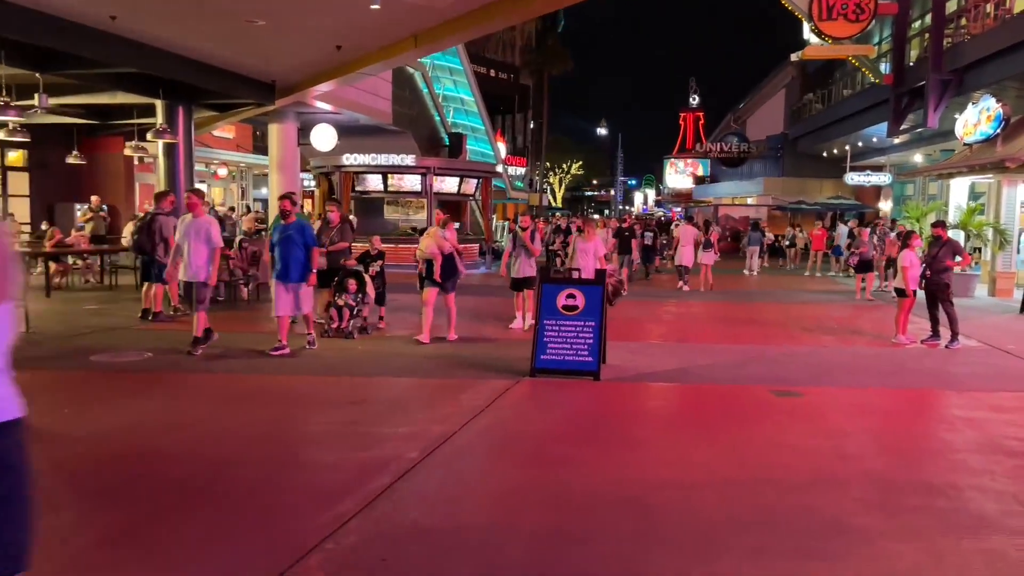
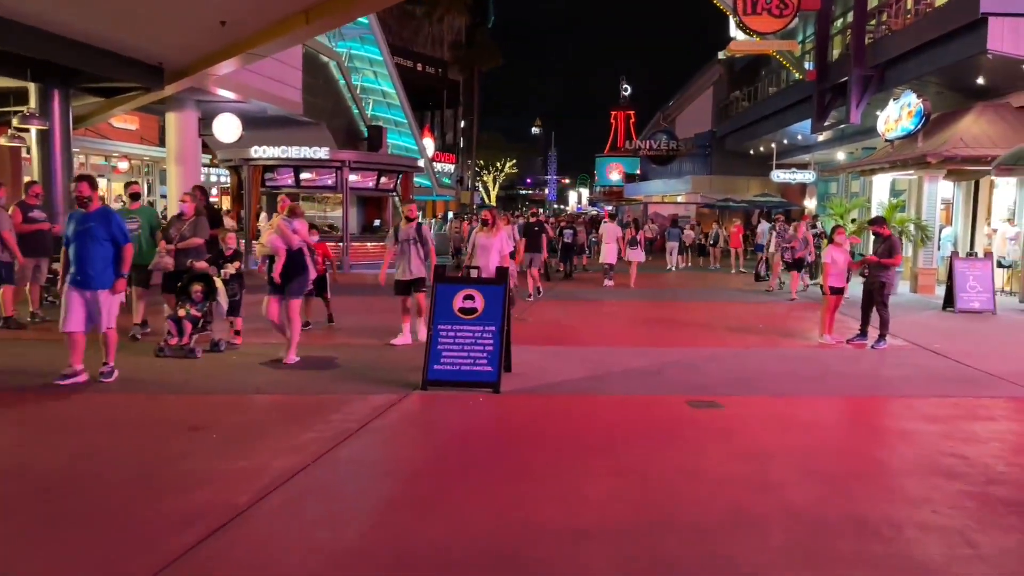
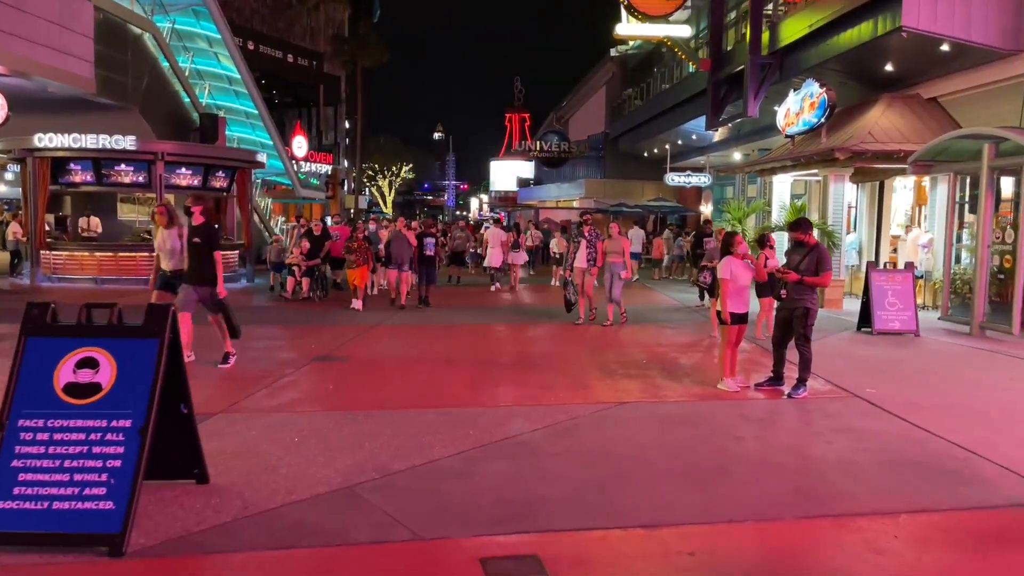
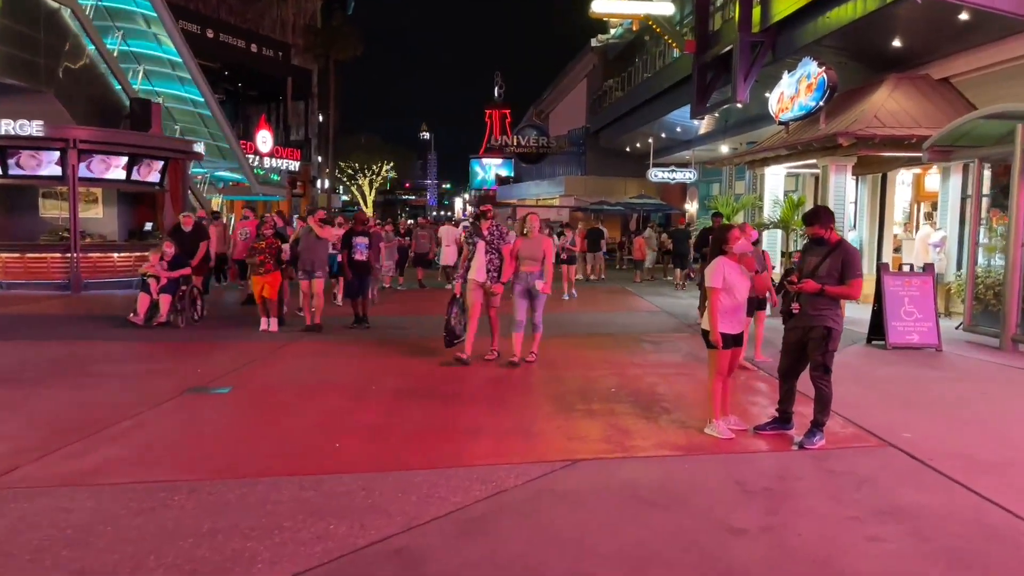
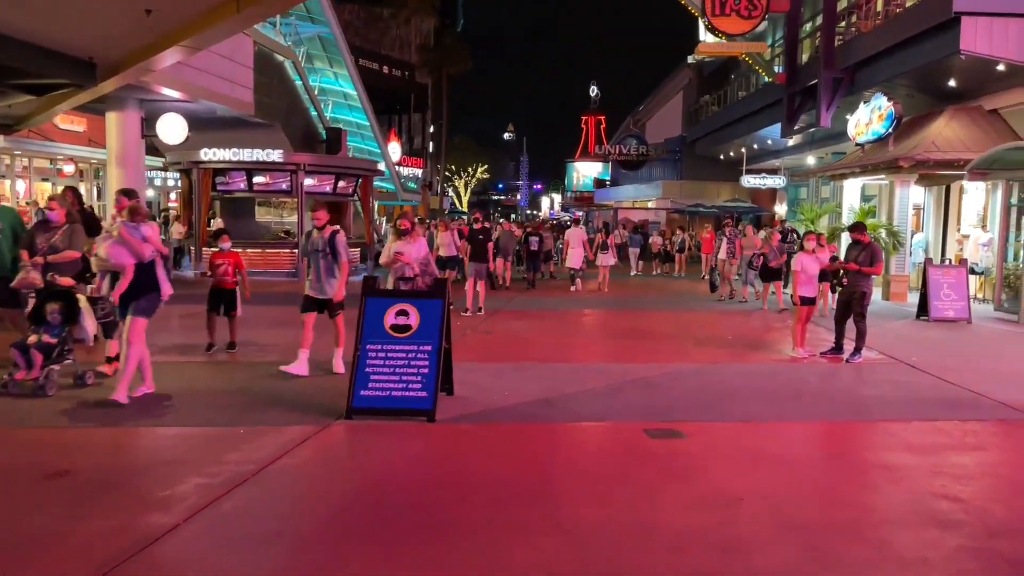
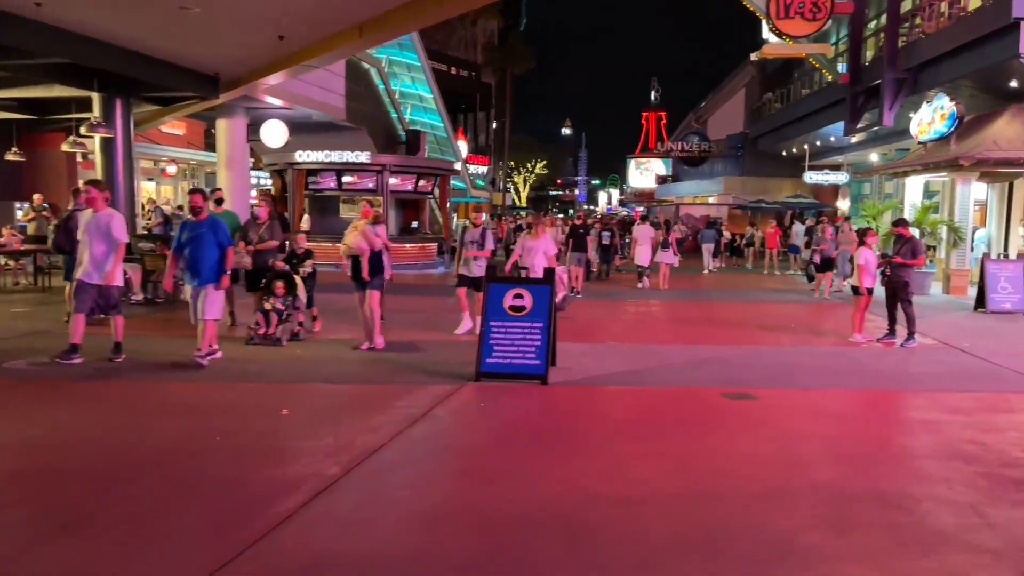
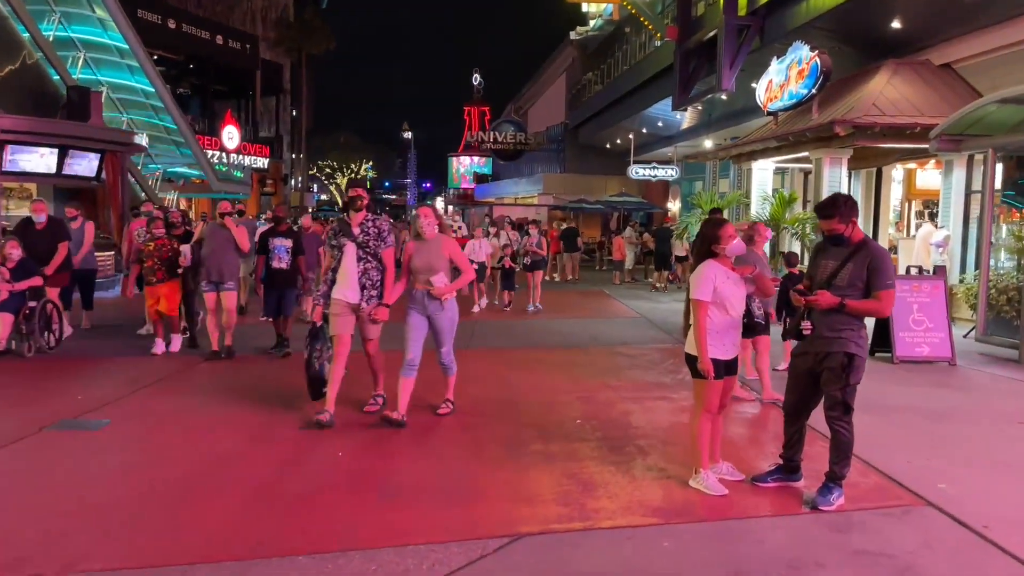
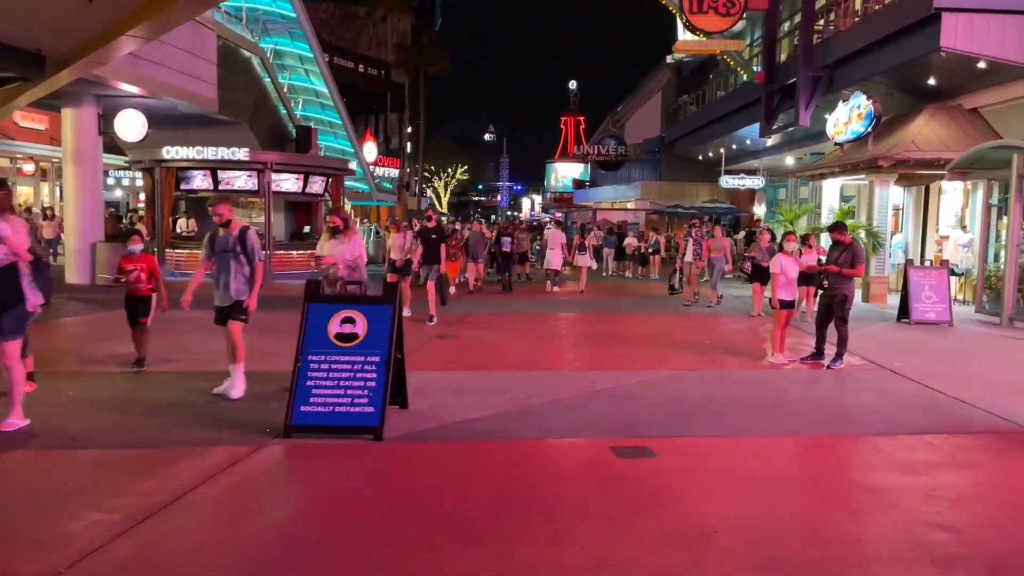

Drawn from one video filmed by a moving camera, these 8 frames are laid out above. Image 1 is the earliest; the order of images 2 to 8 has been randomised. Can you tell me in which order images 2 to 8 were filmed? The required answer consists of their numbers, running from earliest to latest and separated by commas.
6, 2, 5, 8, 3, 4, 7
